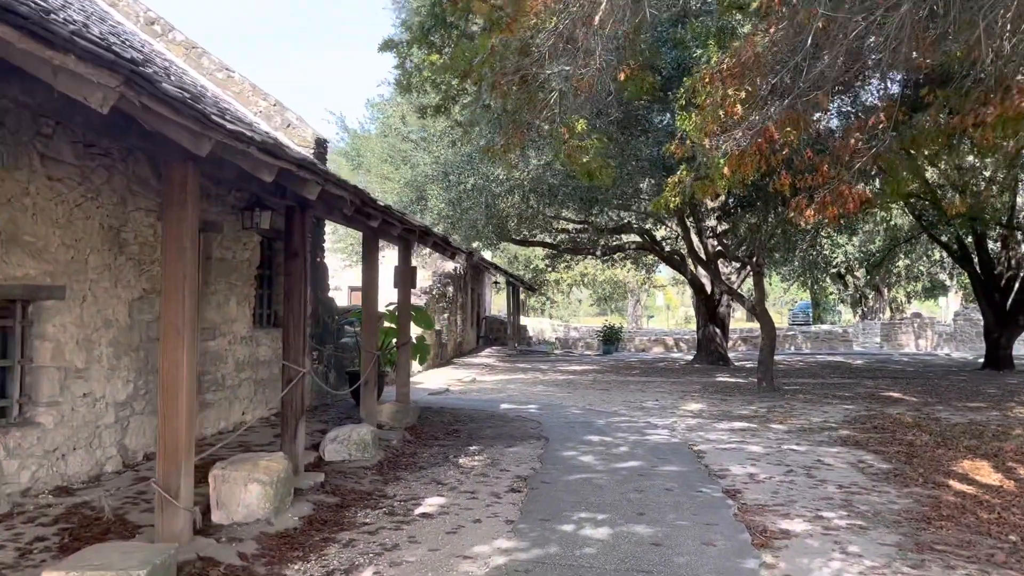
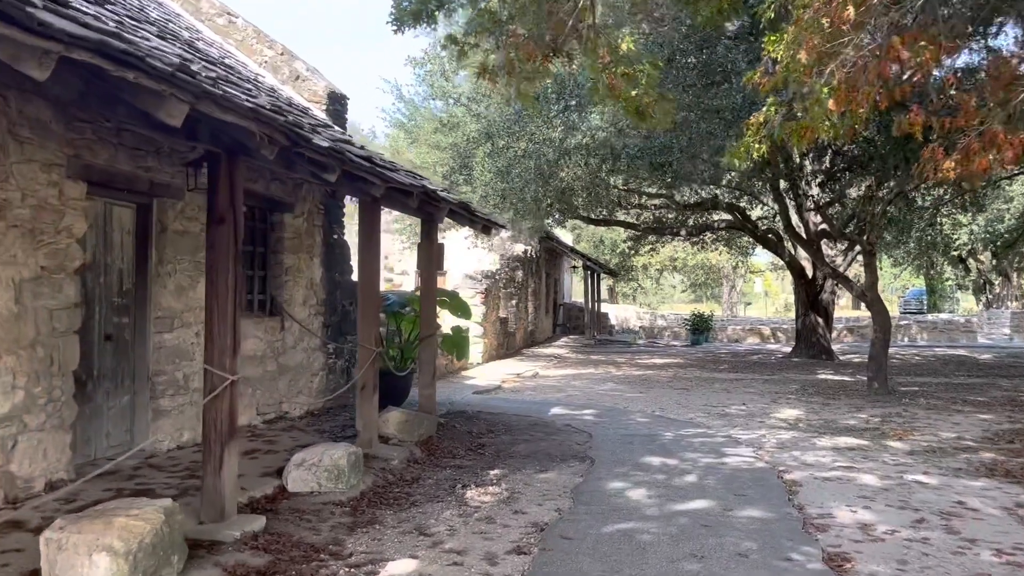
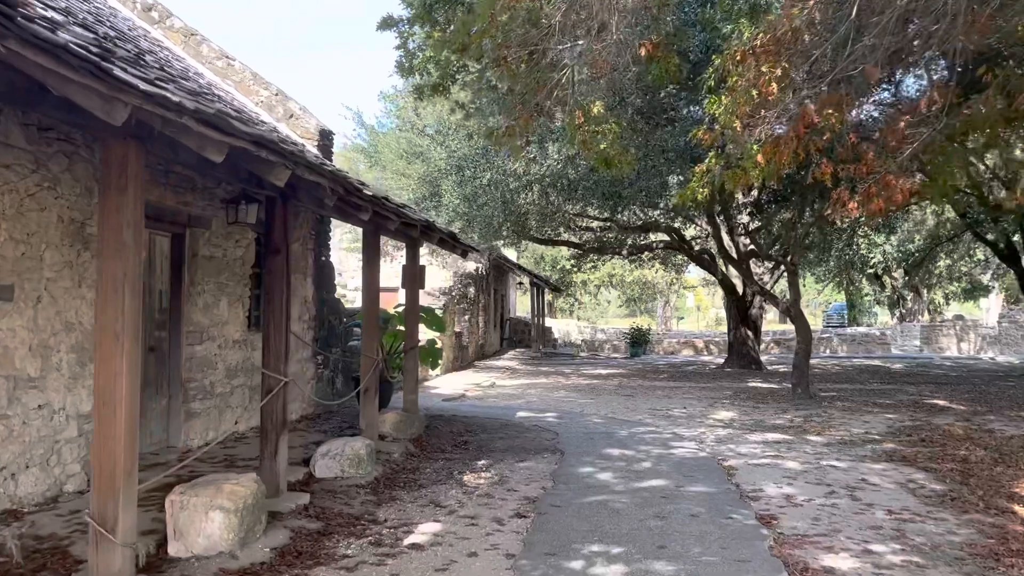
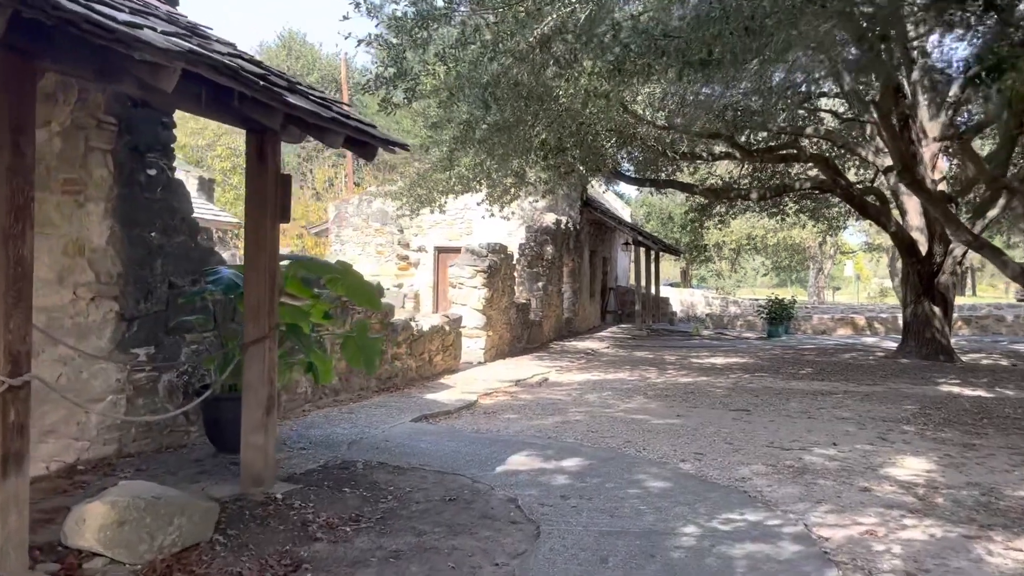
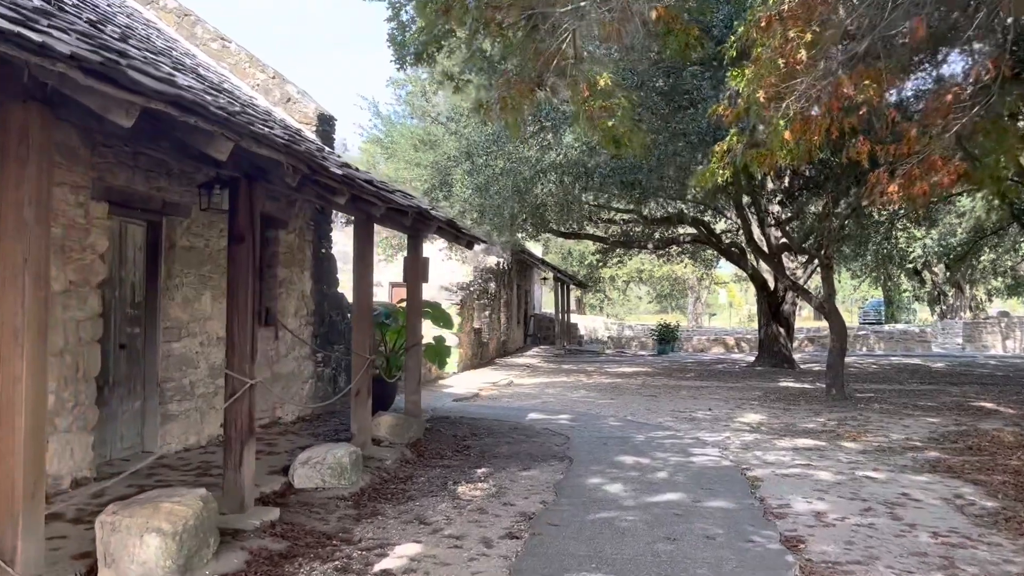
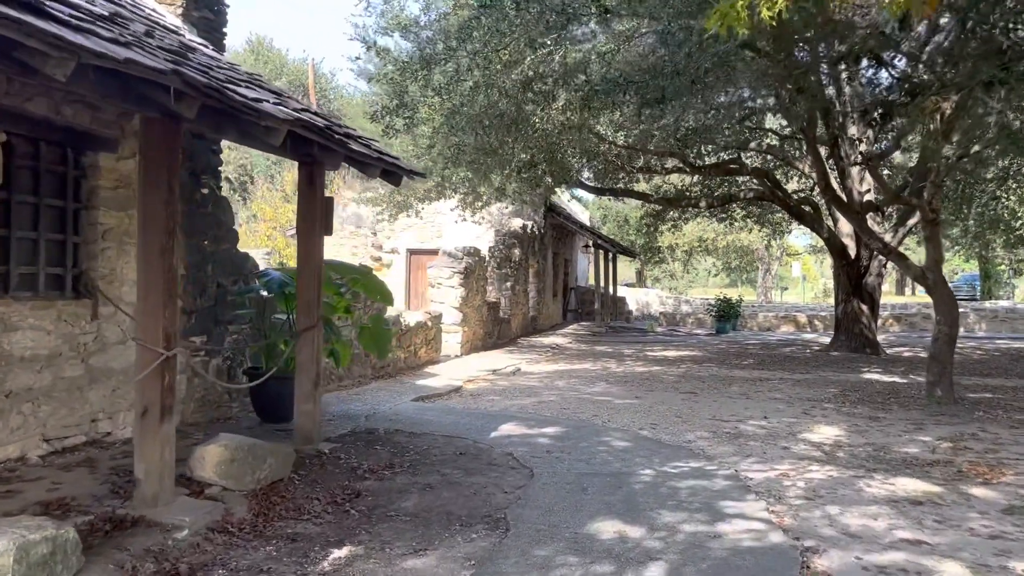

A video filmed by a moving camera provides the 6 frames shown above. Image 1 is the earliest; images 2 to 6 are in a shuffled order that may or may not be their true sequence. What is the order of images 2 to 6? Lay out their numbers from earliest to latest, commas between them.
3, 5, 2, 6, 4
